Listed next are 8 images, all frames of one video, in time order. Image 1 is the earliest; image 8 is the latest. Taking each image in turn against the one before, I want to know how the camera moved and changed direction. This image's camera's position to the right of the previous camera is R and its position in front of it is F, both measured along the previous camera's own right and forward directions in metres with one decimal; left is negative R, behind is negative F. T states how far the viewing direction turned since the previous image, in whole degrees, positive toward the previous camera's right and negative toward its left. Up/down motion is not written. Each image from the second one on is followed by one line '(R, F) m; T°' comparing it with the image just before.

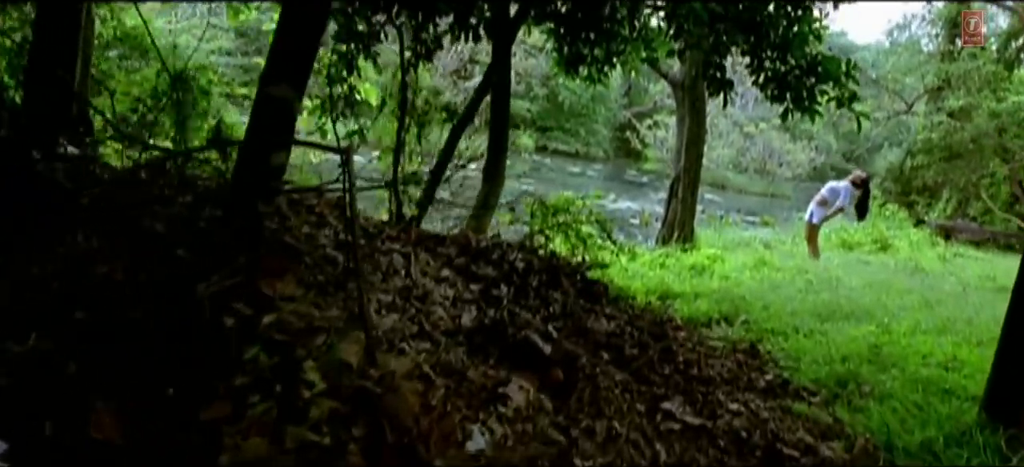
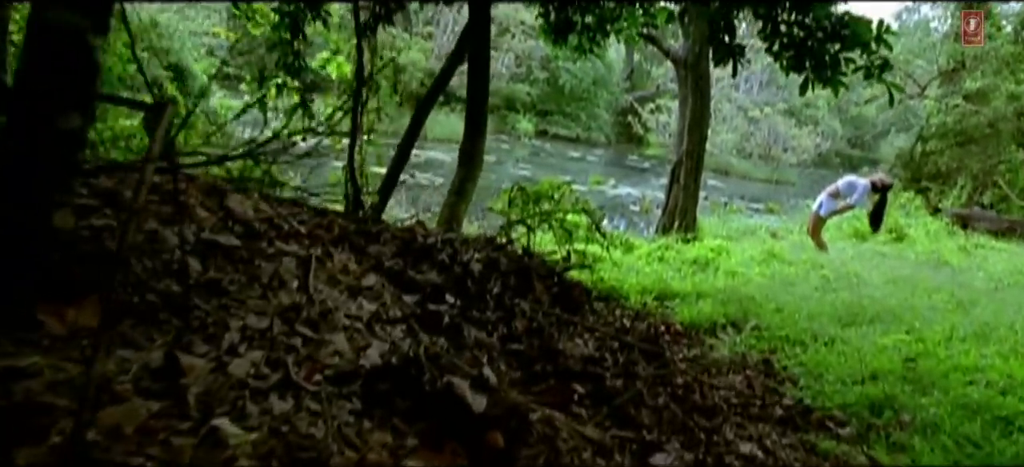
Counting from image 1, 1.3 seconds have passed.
(+0.2, +1.0) m; 0°
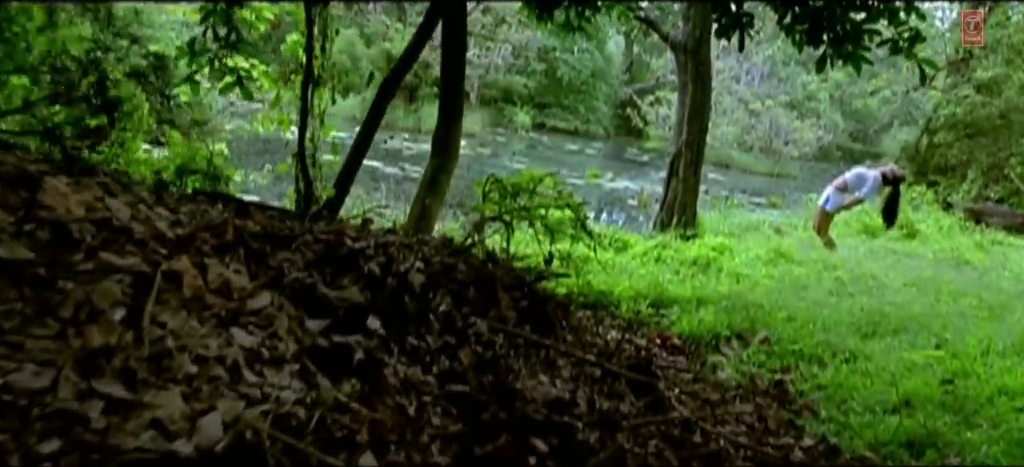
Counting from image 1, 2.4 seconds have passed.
(+0.2, +0.8) m; 0°
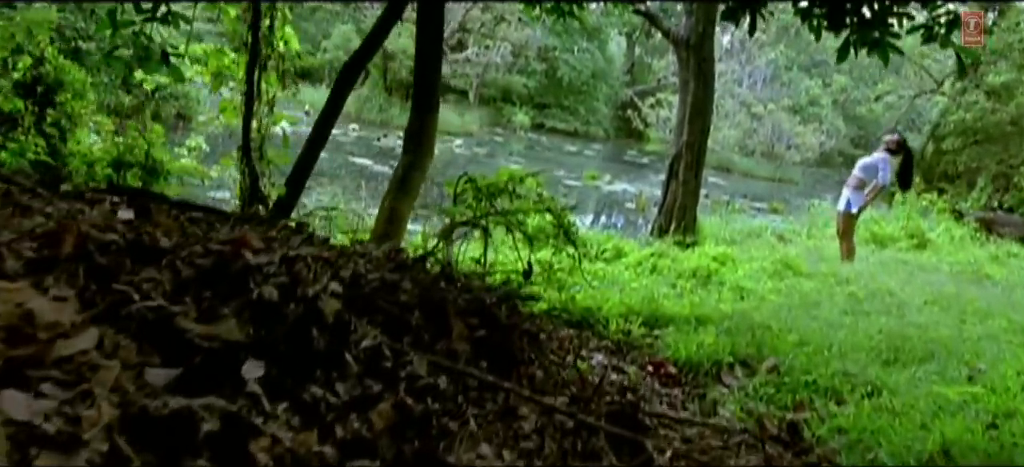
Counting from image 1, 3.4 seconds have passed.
(+0.2, +0.7) m; 0°
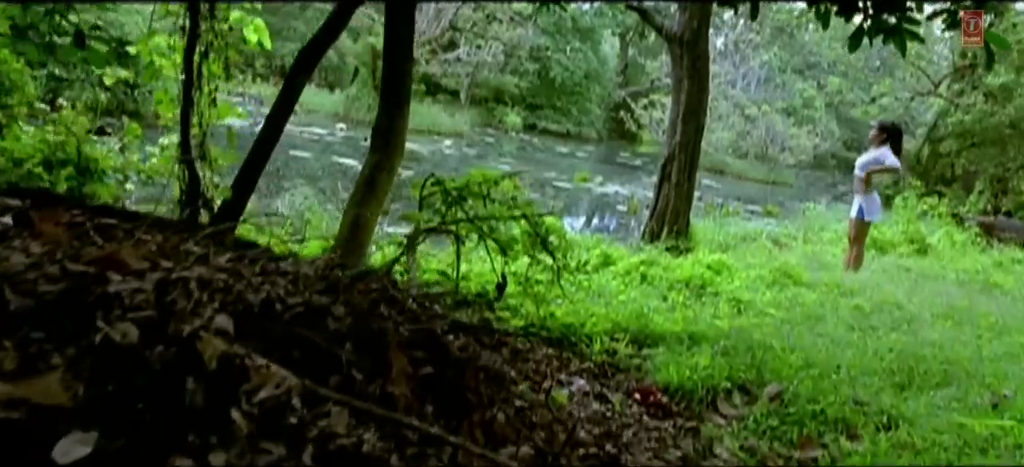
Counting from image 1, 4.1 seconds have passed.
(+0.1, +0.5) m; 0°
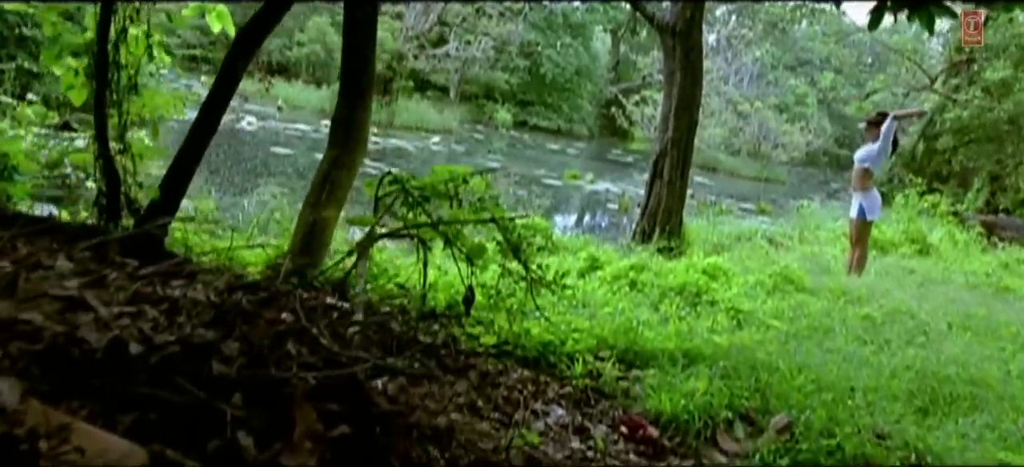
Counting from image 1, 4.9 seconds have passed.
(+0.1, +0.6) m; +1°
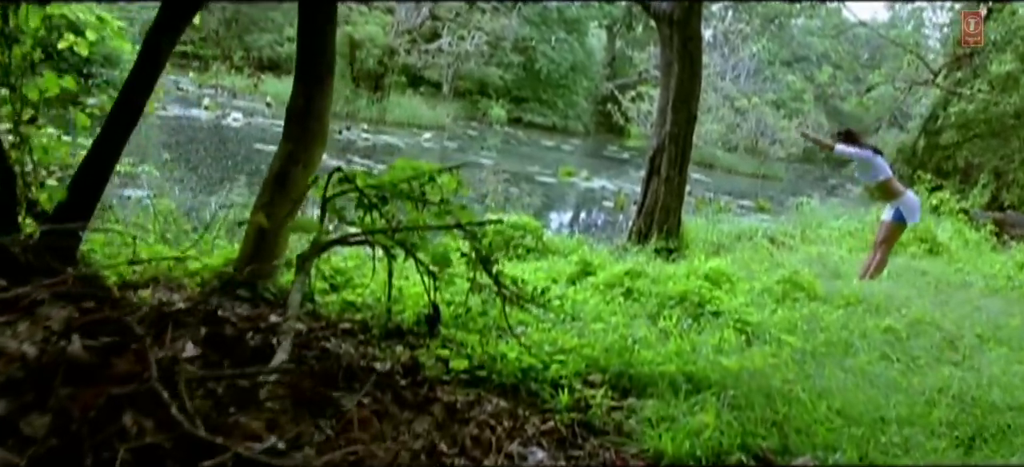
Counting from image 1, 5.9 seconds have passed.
(+0.1, +0.6) m; 0°
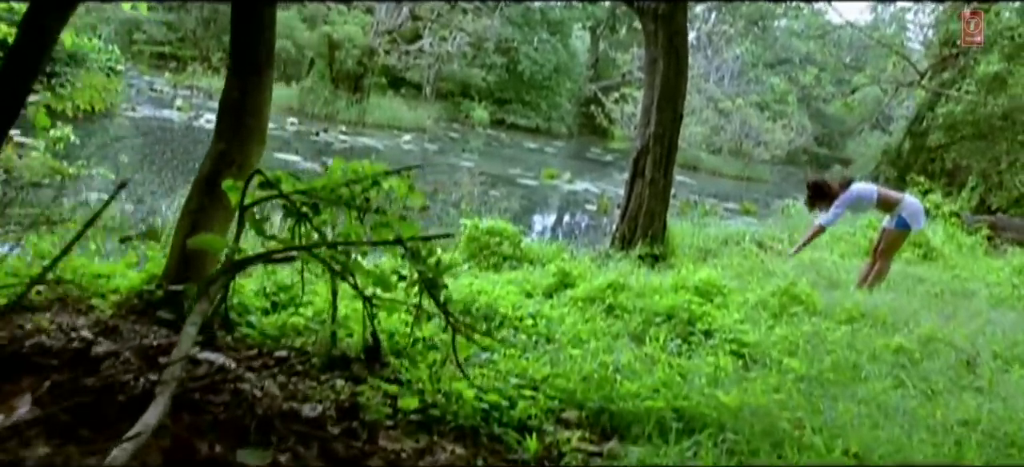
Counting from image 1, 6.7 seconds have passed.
(+0.1, +0.6) m; +1°
